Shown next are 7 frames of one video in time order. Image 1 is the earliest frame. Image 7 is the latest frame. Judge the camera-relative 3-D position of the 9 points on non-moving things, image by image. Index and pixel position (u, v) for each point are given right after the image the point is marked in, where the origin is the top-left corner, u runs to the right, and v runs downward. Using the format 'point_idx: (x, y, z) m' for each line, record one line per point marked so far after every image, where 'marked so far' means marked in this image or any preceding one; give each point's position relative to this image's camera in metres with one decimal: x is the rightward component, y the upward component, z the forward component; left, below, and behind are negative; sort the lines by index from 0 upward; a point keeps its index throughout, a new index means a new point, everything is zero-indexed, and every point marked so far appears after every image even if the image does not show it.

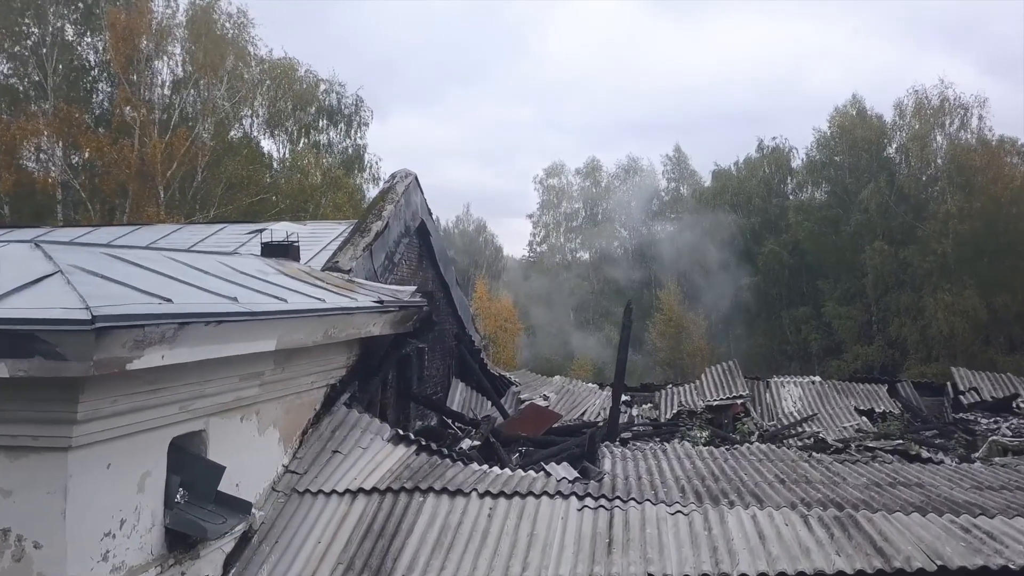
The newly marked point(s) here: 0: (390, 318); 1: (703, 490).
0: (-0.7, -0.2, +4.7) m
1: (+1.0, -1.0, +4.1) m
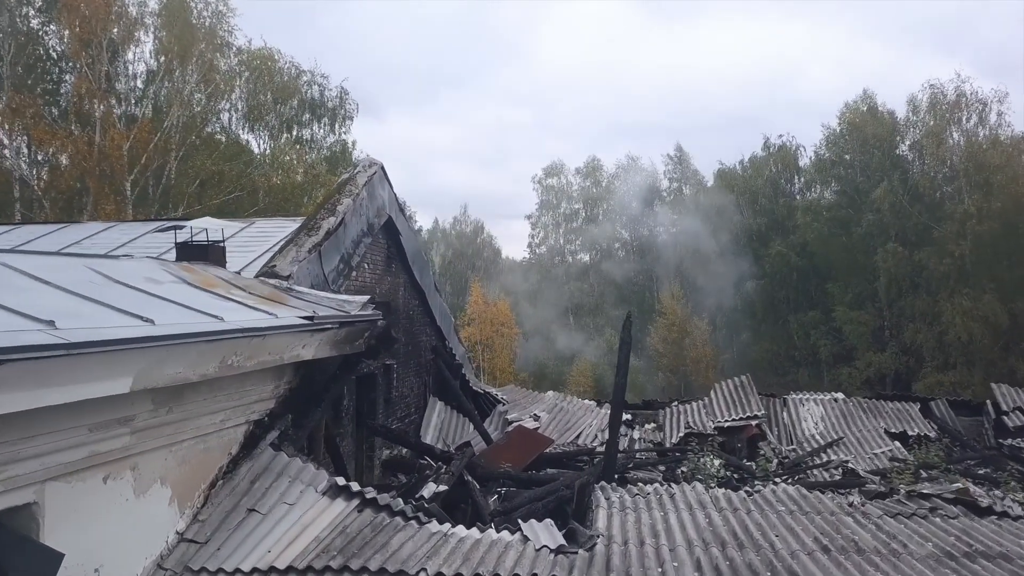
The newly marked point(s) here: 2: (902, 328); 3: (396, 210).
0: (-0.9, -0.2, +3.7) m
1: (+0.8, -1.1, +3.1) m
2: (+9.5, -1.0, +19.7) m
3: (-0.9, +0.6, +6.3) m
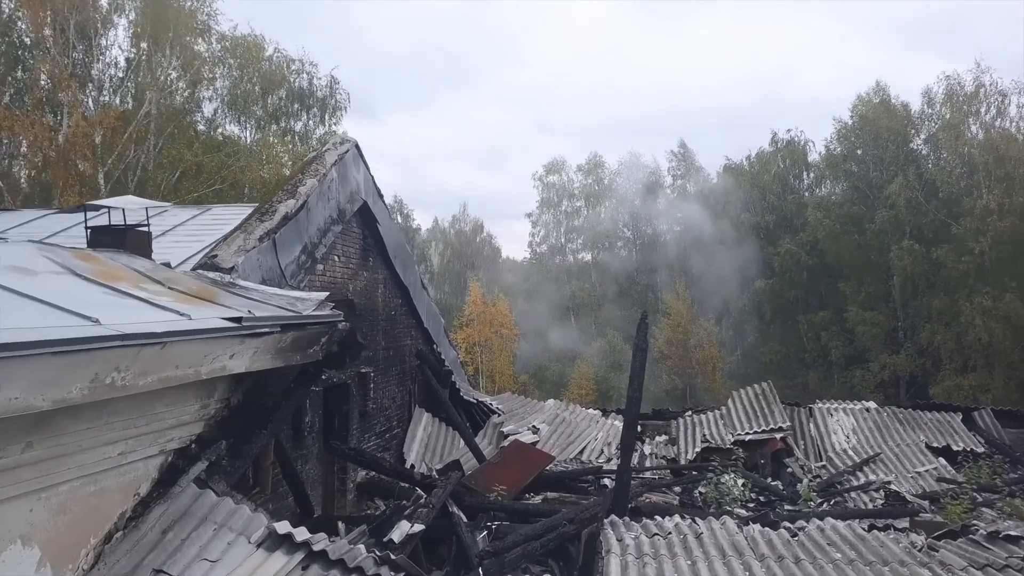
0: (-0.9, -0.2, +3.0) m
1: (+0.8, -1.0, +2.3) m
2: (+9.5, -1.0, +18.9) m
3: (-0.9, +0.6, +5.5) m
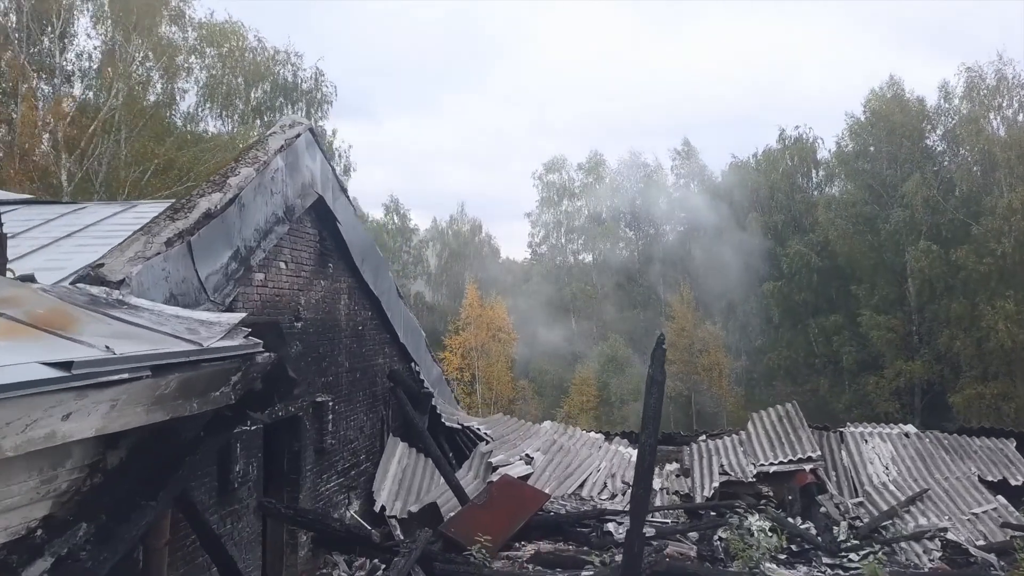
0: (-1.0, -0.3, +2.1) m
1: (+0.7, -1.1, +1.4) m
2: (+9.4, -1.0, +18.0) m
3: (-1.0, +0.6, +4.6) m
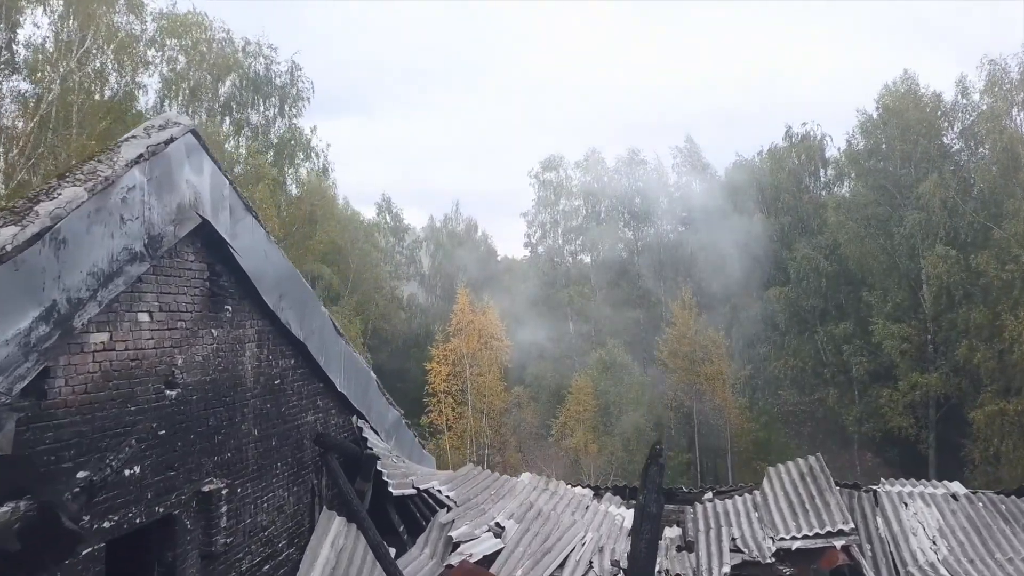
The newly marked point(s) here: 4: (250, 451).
0: (-1.2, -0.5, +1.0) m
1: (+0.5, -1.3, +0.4) m
2: (+9.2, -1.2, +16.9) m
3: (-1.2, +0.3, +3.5) m
4: (-1.2, -0.8, +3.7) m
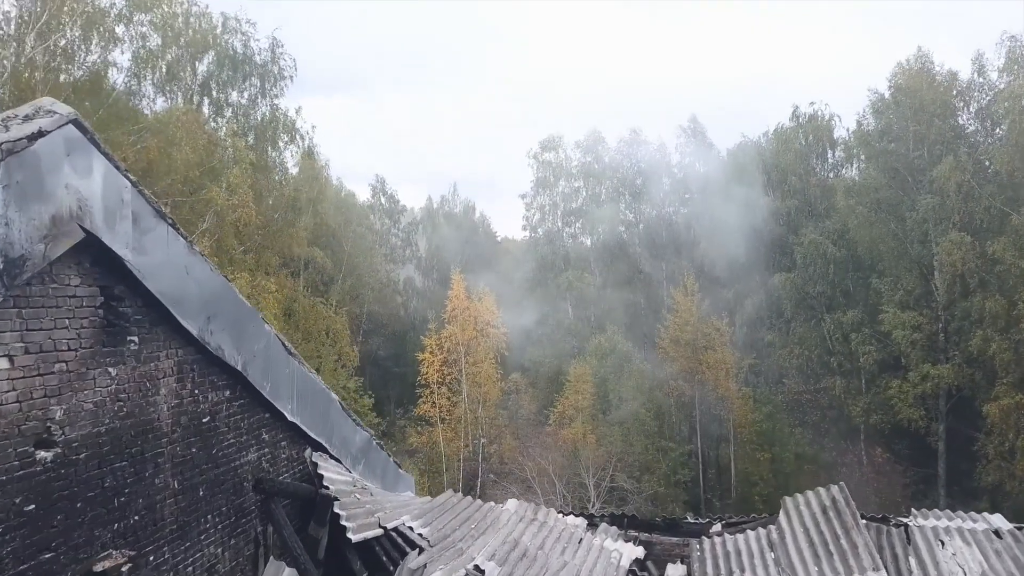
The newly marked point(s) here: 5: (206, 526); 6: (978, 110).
0: (-1.3, -0.7, +0.4) m
1: (+0.4, -1.5, -0.3) m
2: (+9.1, -0.9, +16.3) m
3: (-1.3, +0.3, +2.8) m
4: (-1.3, -0.8, +3.1) m
5: (-1.3, -1.0, +3.4) m
6: (+10.0, +3.8, +17.2) m
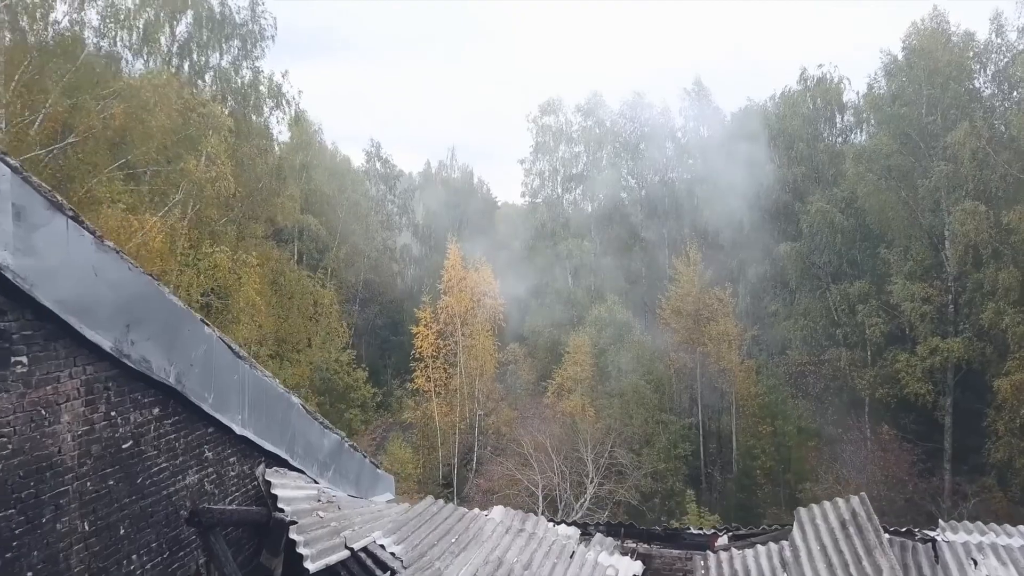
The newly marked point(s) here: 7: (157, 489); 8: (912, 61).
0: (-1.4, -0.8, -0.1) m
1: (+0.3, -1.7, -0.7) m
2: (+9.1, -0.4, +15.8) m
3: (-1.4, +0.2, +2.3) m
4: (-1.4, -0.9, +2.6) m
5: (-1.4, -1.0, +2.9) m
6: (+9.9, +4.4, +16.5) m
7: (-1.3, -0.8, +3.0) m
8: (+8.7, +4.9, +17.3) m
